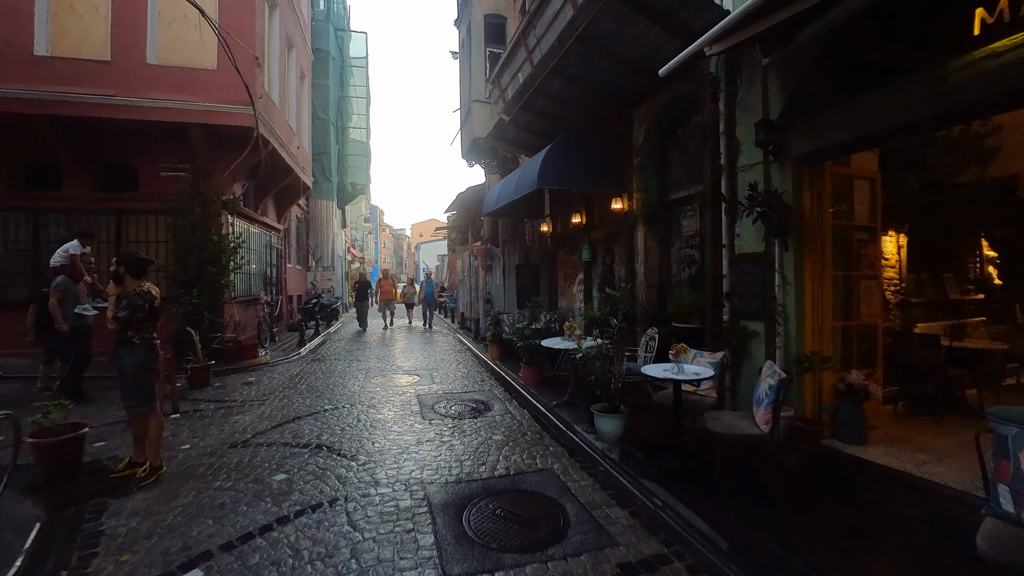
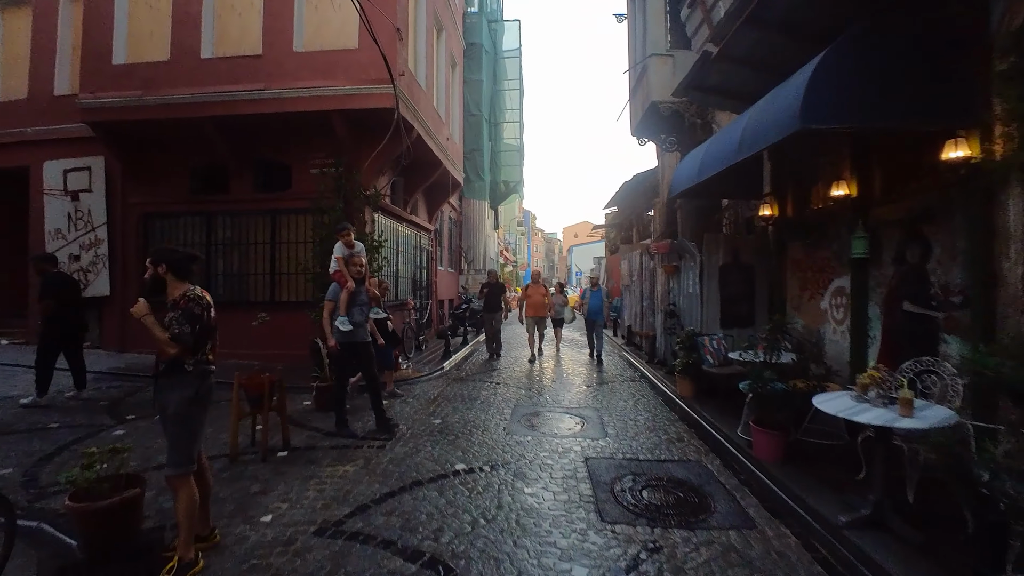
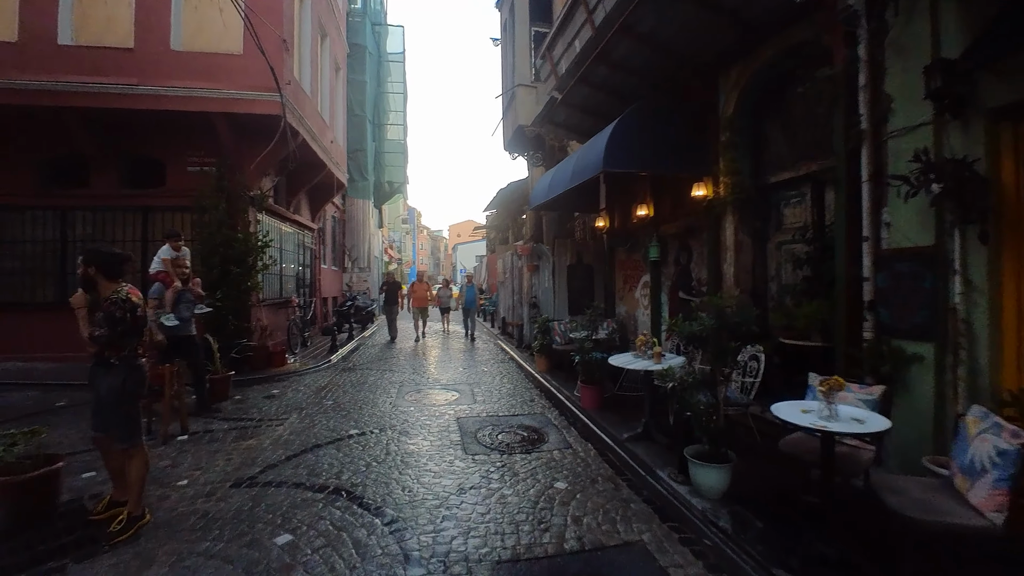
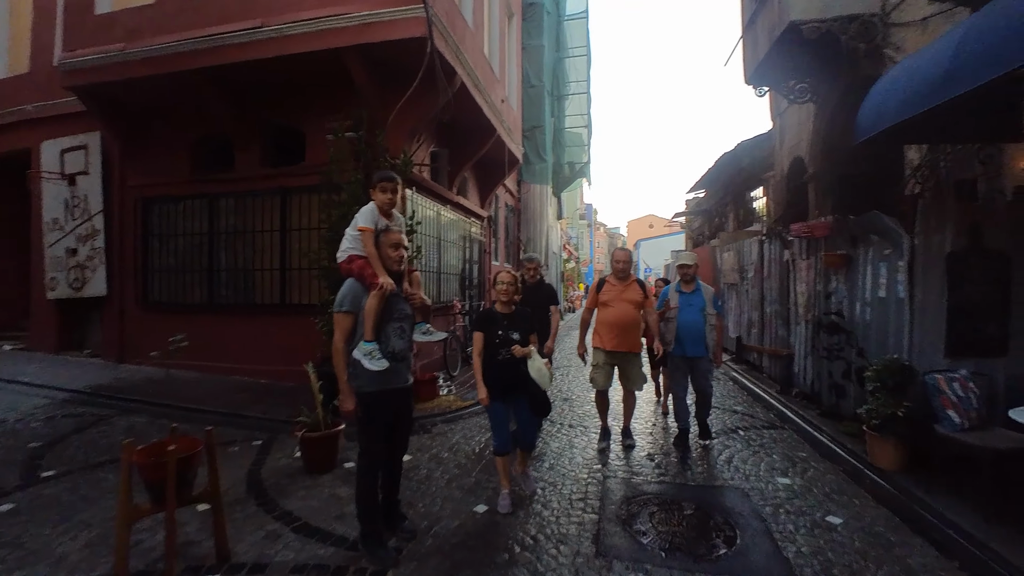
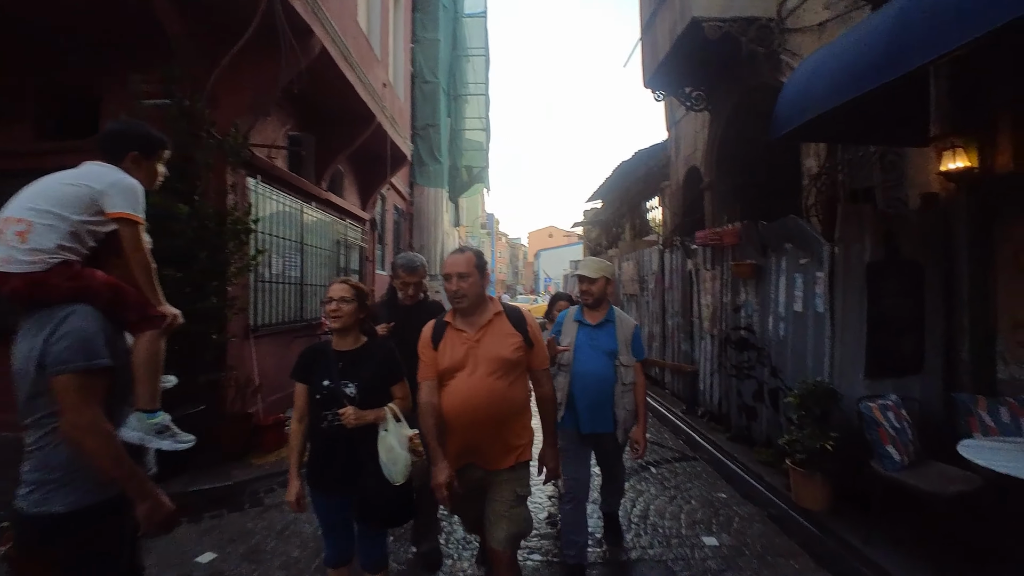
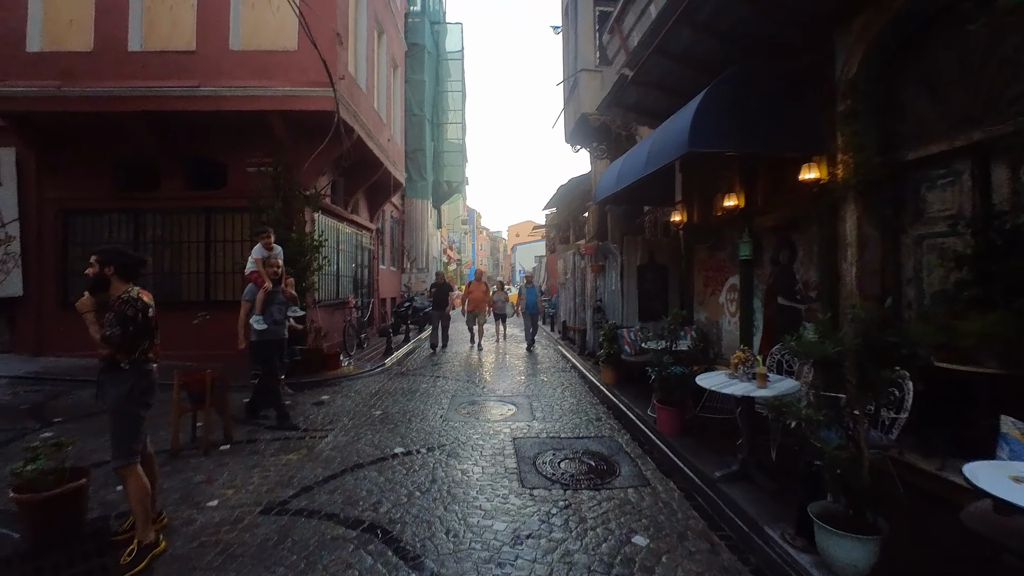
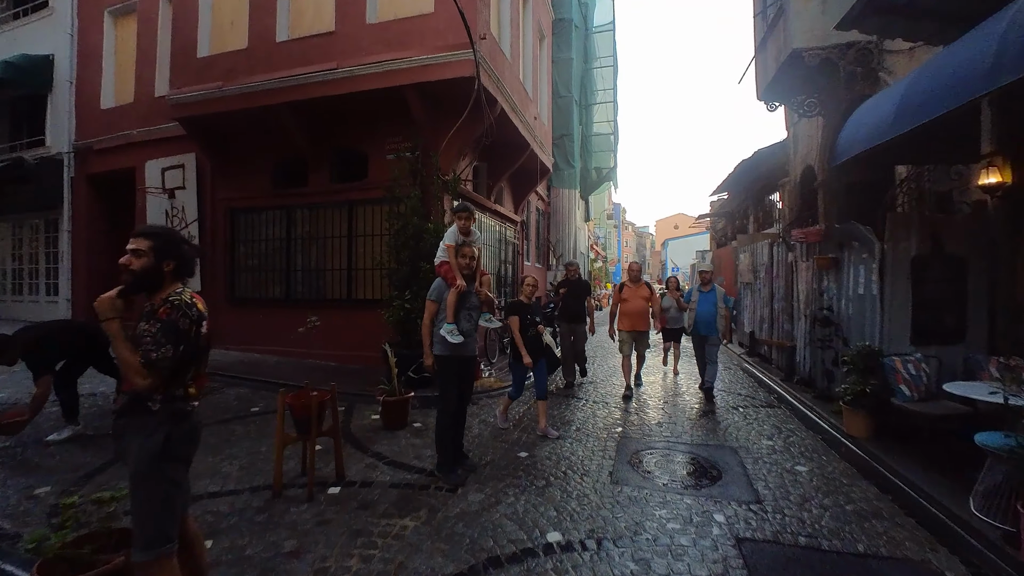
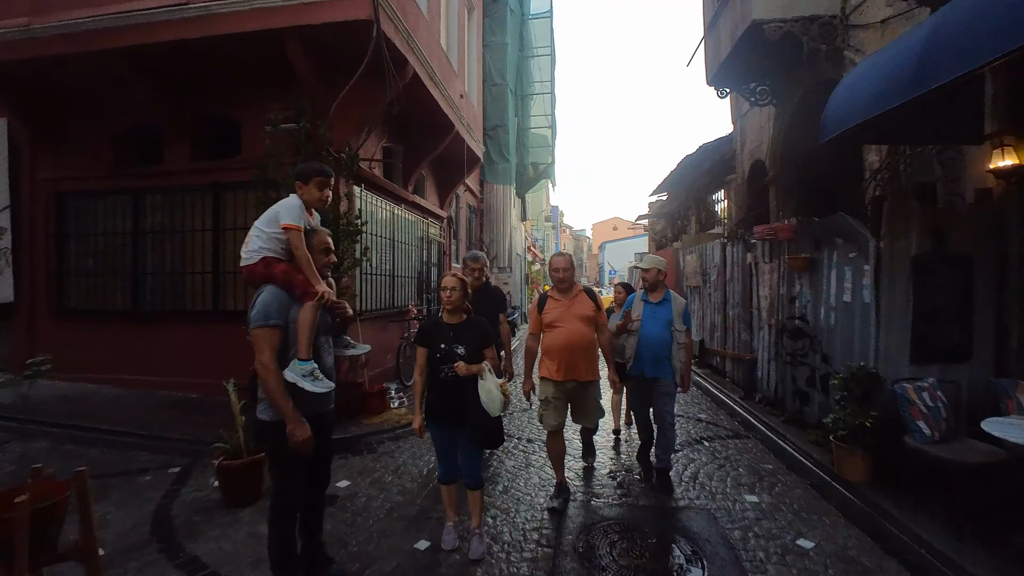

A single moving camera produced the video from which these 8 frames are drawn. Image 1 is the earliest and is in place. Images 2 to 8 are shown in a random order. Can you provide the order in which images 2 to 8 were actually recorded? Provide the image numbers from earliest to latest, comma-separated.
3, 6, 2, 7, 4, 8, 5
